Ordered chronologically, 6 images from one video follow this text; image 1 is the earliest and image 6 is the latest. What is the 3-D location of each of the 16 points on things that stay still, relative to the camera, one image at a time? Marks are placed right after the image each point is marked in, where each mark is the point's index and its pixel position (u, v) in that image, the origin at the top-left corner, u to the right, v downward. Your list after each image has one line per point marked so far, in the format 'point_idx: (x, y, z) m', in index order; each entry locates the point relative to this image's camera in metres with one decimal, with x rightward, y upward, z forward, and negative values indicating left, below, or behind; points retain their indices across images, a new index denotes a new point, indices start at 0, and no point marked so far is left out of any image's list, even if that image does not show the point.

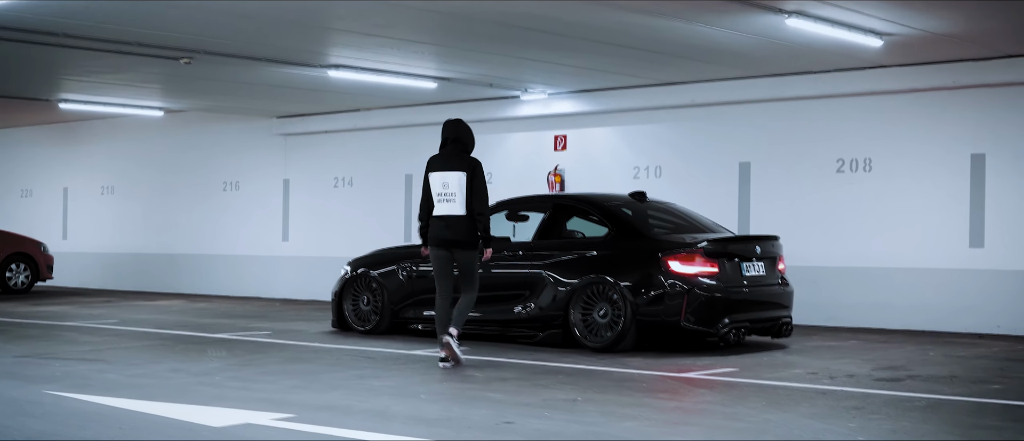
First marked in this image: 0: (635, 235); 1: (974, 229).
0: (+1.1, -0.1, +9.2) m
1: (+5.0, -0.1, +11.7) m
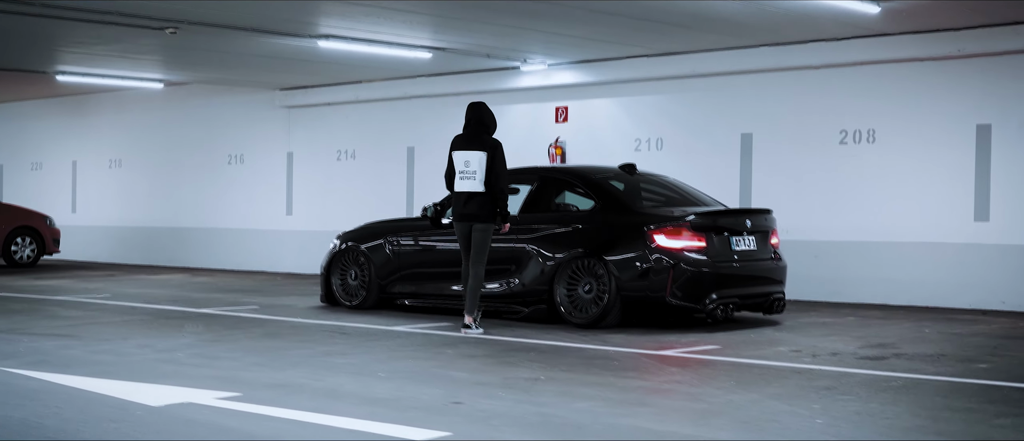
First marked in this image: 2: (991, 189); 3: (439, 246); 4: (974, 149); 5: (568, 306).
0: (+0.9, +0.1, +9.0) m
1: (+4.9, +0.2, +11.4) m
2: (+5.0, +0.3, +11.3) m
3: (-0.7, -0.2, +9.9) m
4: (+4.9, +0.8, +11.4) m
5: (+0.5, -0.7, +9.1) m
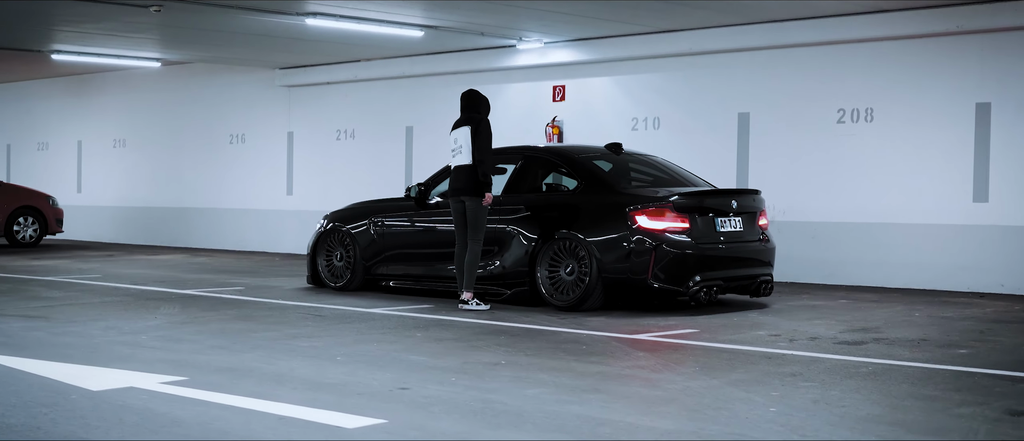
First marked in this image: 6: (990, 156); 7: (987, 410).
0: (+0.8, +0.3, +8.9) m
1: (+4.8, +0.4, +11.2) m
2: (+4.9, +0.5, +11.0) m
3: (-0.8, -0.1, +9.7) m
4: (+4.8, +0.9, +11.2) m
5: (+0.3, -0.6, +9.0) m
6: (+4.9, +0.7, +11.0) m
7: (+2.0, -0.8, +4.6) m
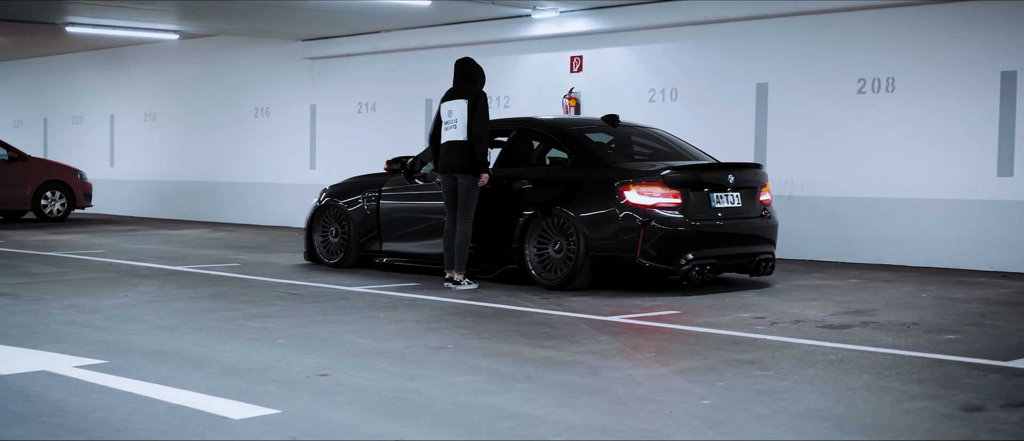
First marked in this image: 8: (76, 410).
0: (+0.7, +0.5, +8.5) m
1: (+4.8, +0.6, +10.6) m
2: (+4.9, +0.8, +10.5) m
3: (-0.9, +0.2, +9.5) m
4: (+4.8, +1.2, +10.6) m
5: (+0.2, -0.4, +8.7) m
6: (+4.9, +0.9, +10.5) m
7: (+1.7, -0.7, +4.2) m
8: (-1.6, -0.7, +3.9) m
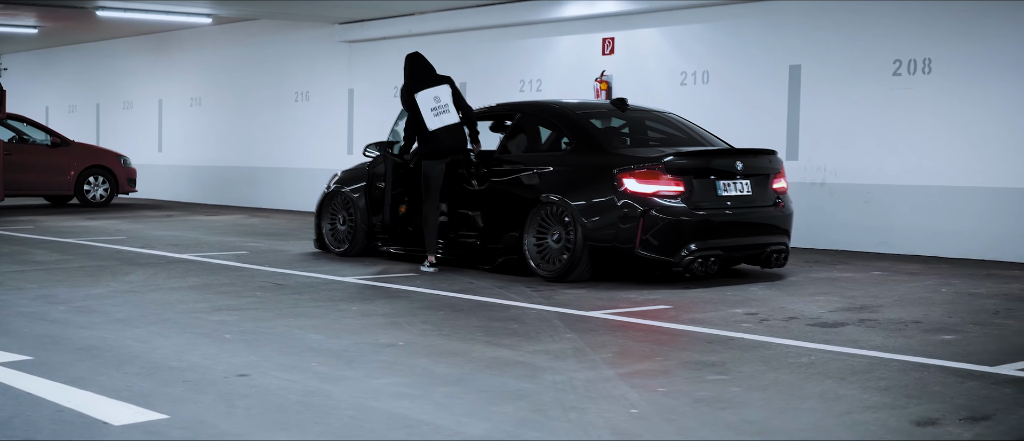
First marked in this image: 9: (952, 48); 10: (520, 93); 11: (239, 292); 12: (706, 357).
0: (+0.6, +0.5, +8.2) m
1: (+4.9, +0.7, +10.0) m
2: (+5.0, +0.9, +9.8) m
3: (-0.8, +0.3, +9.3) m
4: (+4.9, +1.3, +9.9) m
5: (+0.2, -0.3, +8.4) m
6: (+5.0, +1.0, +9.8) m
7: (+1.4, -0.7, +3.8) m
8: (-1.9, -0.7, +3.8) m
9: (+4.4, +1.7, +10.5) m
10: (+0.1, +1.8, +14.9) m
11: (-1.8, -0.5, +7.2) m
12: (+0.9, -0.6, +5.1) m
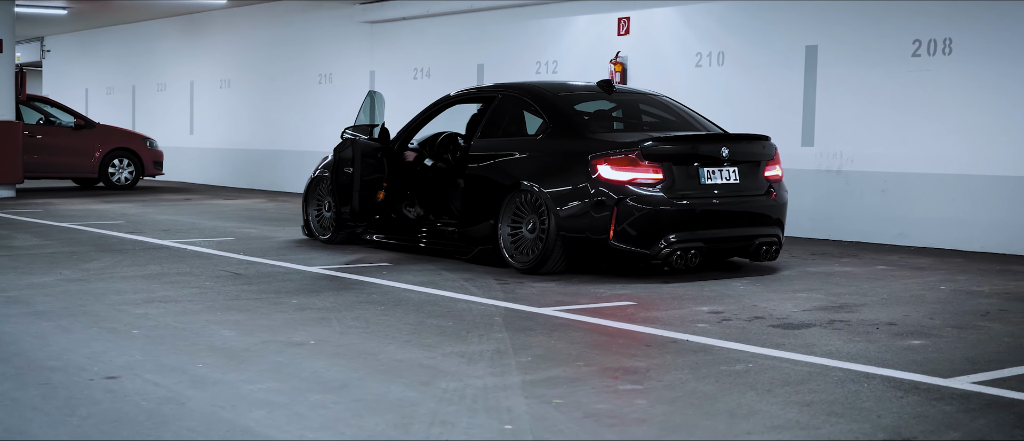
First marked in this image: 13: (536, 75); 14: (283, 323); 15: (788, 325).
0: (+0.4, +0.6, +7.8) m
1: (+4.8, +0.8, +9.3) m
2: (+4.9, +1.0, +9.1) m
3: (-1.0, +0.4, +8.9) m
4: (+4.8, +1.4, +9.2) m
5: (0.0, -0.2, +8.0) m
6: (+4.9, +1.1, +9.1) m
7: (+0.9, -0.7, +3.4) m
8: (-2.4, -0.6, +3.5) m
9: (+4.3, +1.8, +9.8) m
10: (+0.3, +2.0, +14.5) m
11: (-2.1, -0.4, +6.9) m
12: (+0.5, -0.6, +4.6) m
13: (+0.3, +2.0, +14.5) m
14: (-1.2, -0.5, +5.5) m
15: (+1.5, -0.6, +5.7) m
